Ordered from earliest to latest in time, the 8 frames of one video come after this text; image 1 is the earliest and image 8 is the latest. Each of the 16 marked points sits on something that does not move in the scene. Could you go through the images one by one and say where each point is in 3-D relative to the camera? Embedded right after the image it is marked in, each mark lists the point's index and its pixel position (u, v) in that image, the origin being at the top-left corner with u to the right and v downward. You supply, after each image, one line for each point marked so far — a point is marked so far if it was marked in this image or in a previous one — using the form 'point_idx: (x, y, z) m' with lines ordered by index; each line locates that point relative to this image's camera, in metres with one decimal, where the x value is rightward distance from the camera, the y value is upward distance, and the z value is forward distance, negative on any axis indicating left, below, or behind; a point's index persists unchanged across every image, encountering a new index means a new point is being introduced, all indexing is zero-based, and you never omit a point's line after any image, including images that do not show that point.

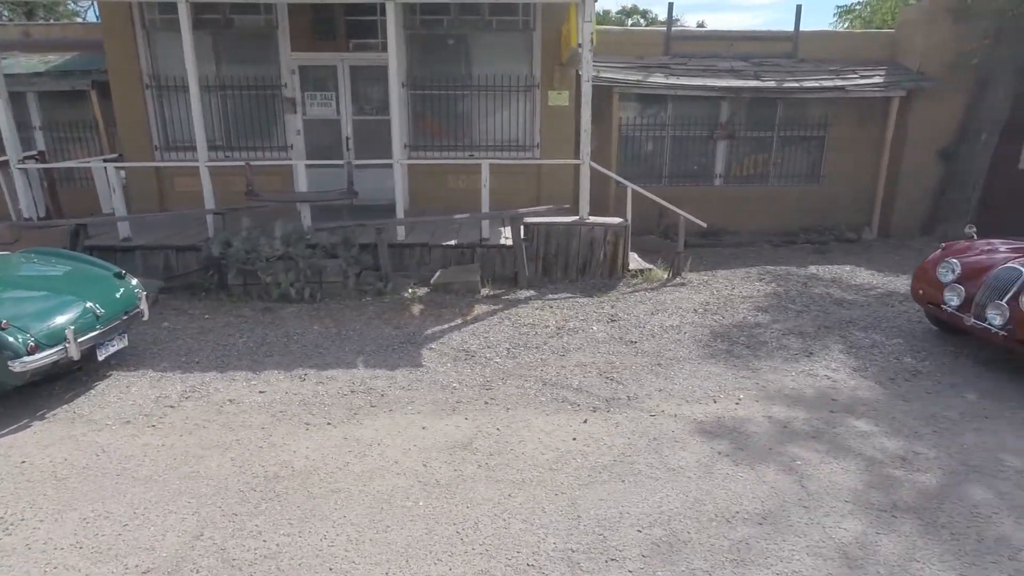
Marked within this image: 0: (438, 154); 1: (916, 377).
0: (-1.2, +2.1, +9.3) m
1: (+3.1, -0.7, +4.5) m
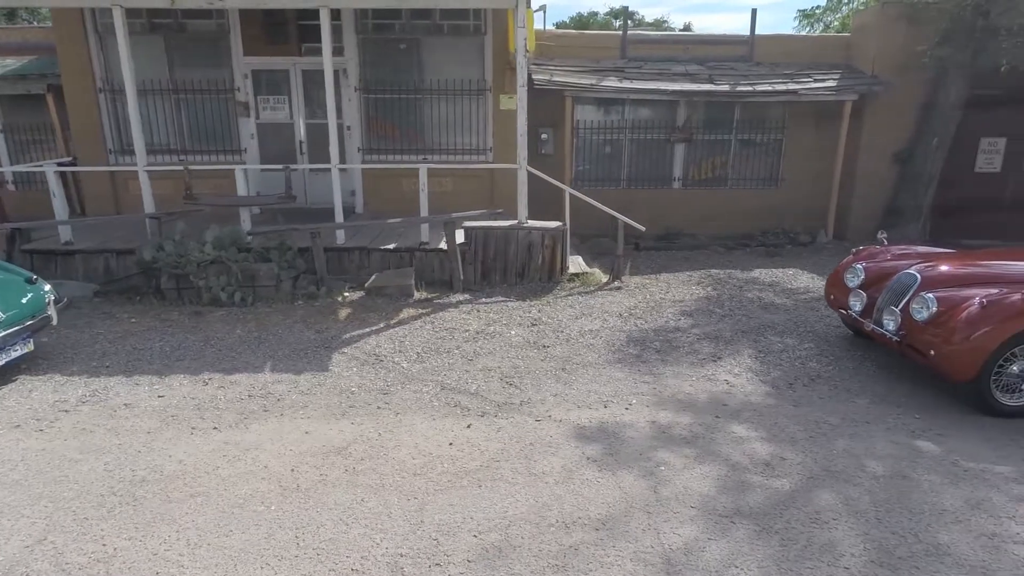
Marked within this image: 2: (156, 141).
0: (-1.9, +2.1, +9.3) m
1: (+2.3, -0.7, +4.6) m
2: (-5.5, +2.3, +9.0) m
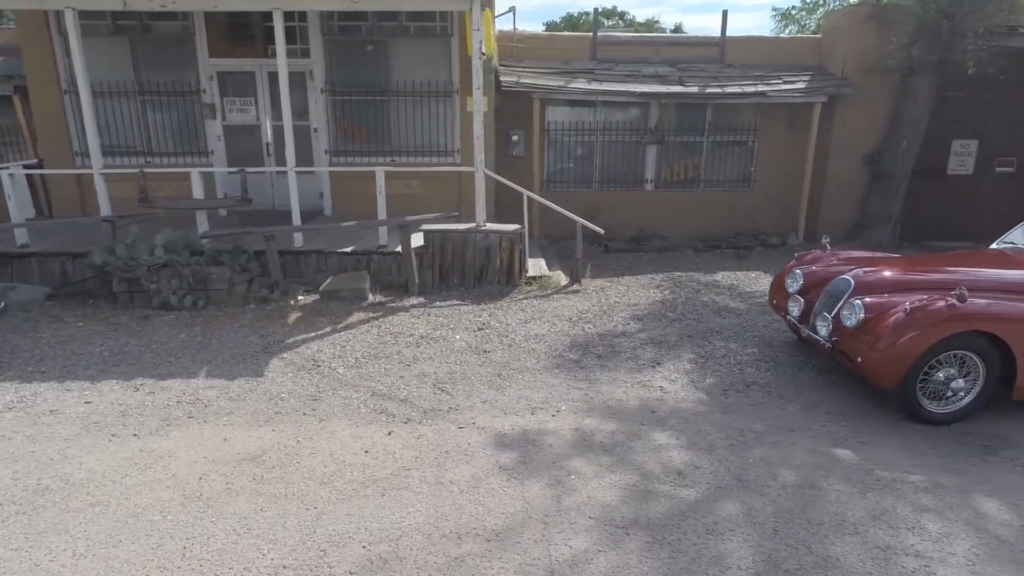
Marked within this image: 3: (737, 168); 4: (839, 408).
0: (-2.4, +2.1, +9.3) m
1: (+1.8, -0.8, +4.5) m
2: (-6.0, +2.2, +9.0) m
3: (+4.0, +2.2, +10.5) m
4: (+2.4, -0.9, +4.2) m
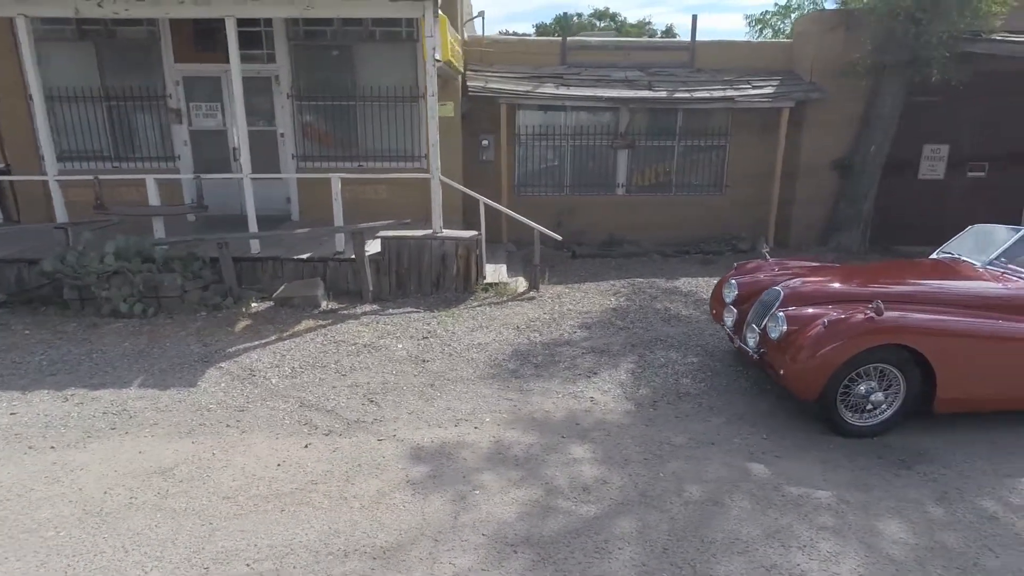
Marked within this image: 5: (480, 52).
0: (-2.9, +2.0, +9.3) m
1: (+1.3, -0.9, +4.5) m
2: (-6.5, +2.2, +9.0) m
3: (+3.5, +2.1, +10.4) m
4: (+1.8, -1.0, +4.2) m
5: (-0.5, +4.0, +10.0) m
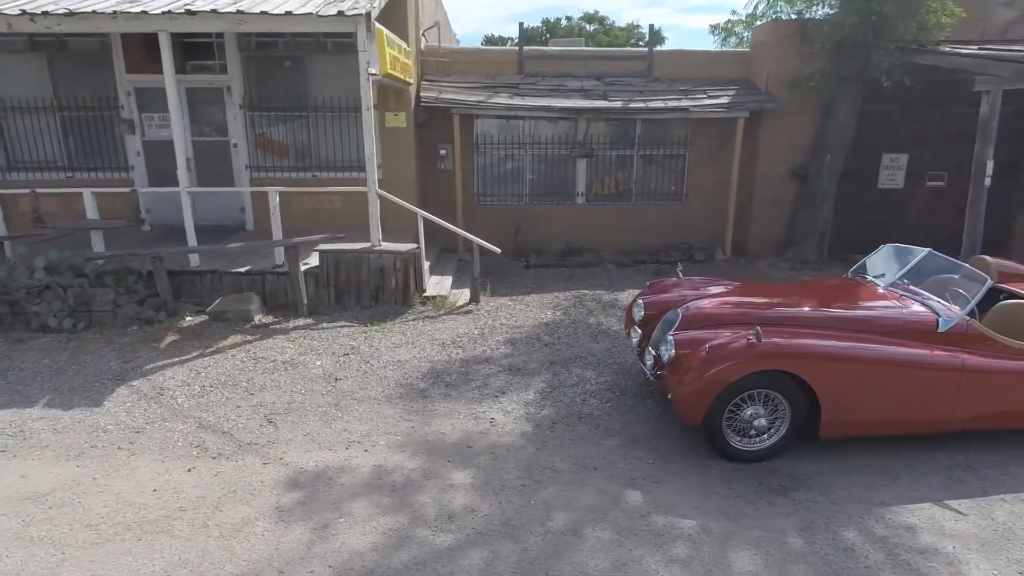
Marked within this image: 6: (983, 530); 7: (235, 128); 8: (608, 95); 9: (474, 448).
0: (-3.7, +1.8, +9.3) m
1: (+0.5, -1.0, +4.5) m
2: (-7.3, +2.0, +9.0) m
3: (+2.7, +1.9, +10.4) m
4: (+1.0, -1.1, +4.2) m
5: (-1.3, +3.8, +10.0) m
6: (+2.6, -1.4, +3.3) m
7: (-4.3, +2.5, +9.1) m
8: (+1.6, +3.2, +9.7) m
9: (-0.3, -1.1, +4.2) m
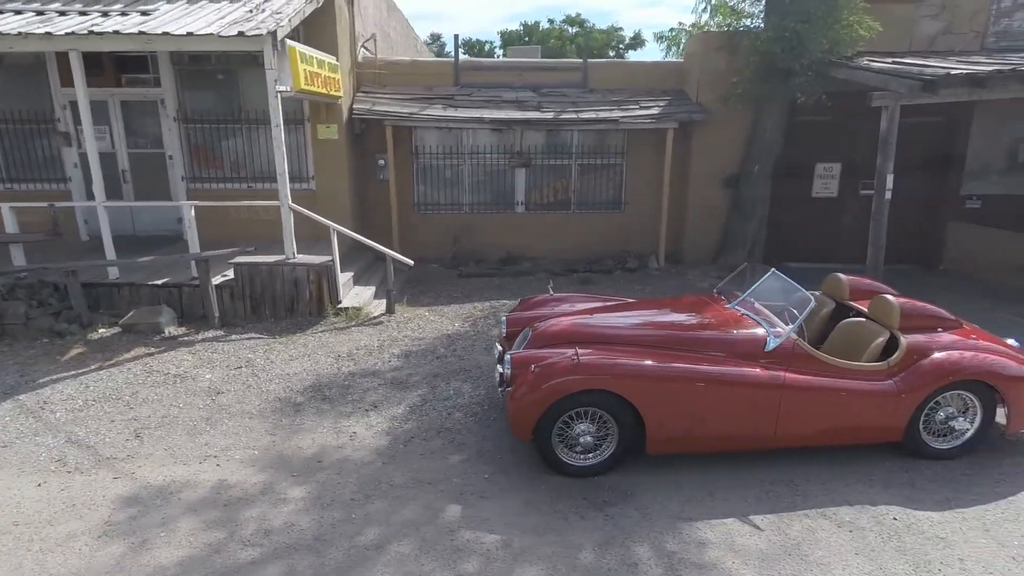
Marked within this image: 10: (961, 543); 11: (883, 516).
0: (-4.8, +1.7, +9.5) m
1: (-0.6, -1.2, +4.7) m
2: (-8.4, +1.8, +9.2) m
3: (+1.6, +1.8, +10.6) m
4: (-0.1, -1.3, +4.4) m
5: (-2.4, +3.7, +10.1) m
6: (+1.5, -1.5, +3.4) m
7: (-5.4, +2.3, +9.3) m
8: (+0.5, +3.1, +9.8) m
9: (-1.4, -1.3, +4.3) m
10: (+2.6, -1.5, +3.4) m
11: (+2.3, -1.4, +3.7) m
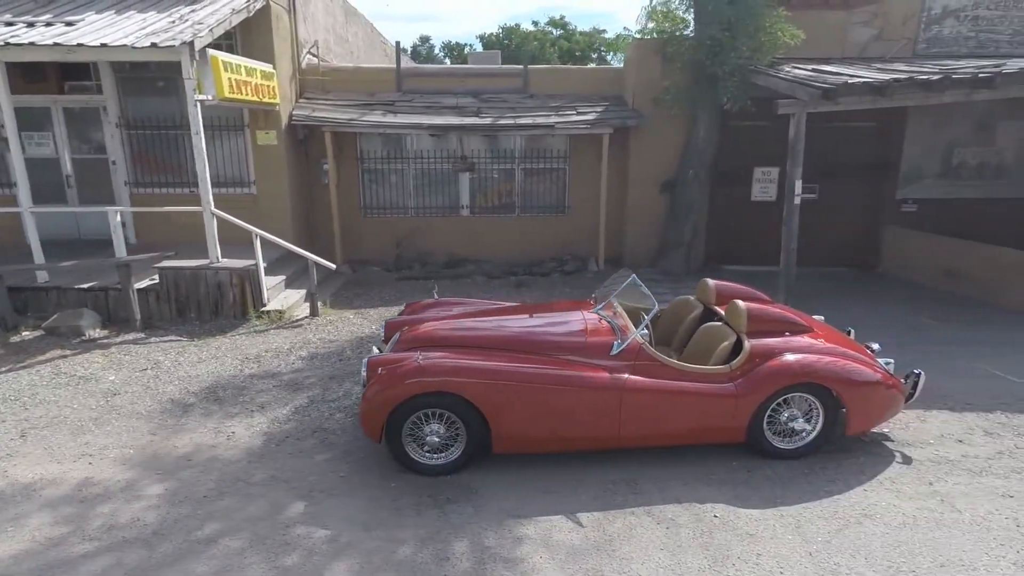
0: (-5.8, +1.6, +9.7) m
1: (-1.7, -1.2, +4.8) m
2: (-9.4, +1.8, +9.4) m
3: (+0.6, +1.7, +10.7) m
4: (-1.1, -1.3, +4.5) m
5: (-3.4, +3.7, +10.3) m
6: (+0.4, -1.6, +3.6) m
7: (-6.5, +2.3, +9.5) m
8: (-0.6, +3.0, +10.0) m
9: (-2.5, -1.3, +4.5) m
10: (+1.6, -1.5, +3.6) m
11: (+1.3, -1.5, +3.8) m
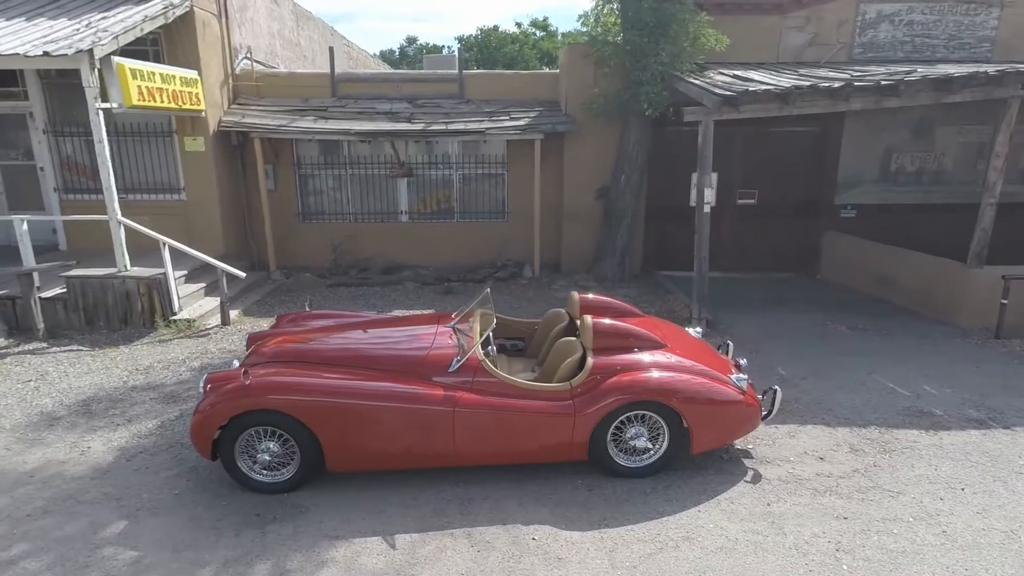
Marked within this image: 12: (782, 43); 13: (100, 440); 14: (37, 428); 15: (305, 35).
0: (-7.0, +1.5, +9.6) m
1: (-2.9, -1.3, +4.8) m
2: (-10.6, +1.7, +9.4) m
3: (-0.5, +1.6, +10.7) m
4: (-2.3, -1.4, +4.5) m
5: (-4.6, +3.5, +10.3) m
6: (-0.7, -1.7, +3.5) m
7: (-7.6, +2.2, +9.5) m
8: (-1.7, +2.9, +9.9) m
9: (-3.6, -1.4, +4.5) m
10: (+0.4, -1.7, +3.5) m
11: (+0.1, -1.6, +3.8) m
12: (+4.5, +4.0, +9.7) m
13: (-3.5, -1.3, +5.0) m
14: (-4.2, -1.2, +5.2) m
15: (-4.9, +6.0, +13.8) m
